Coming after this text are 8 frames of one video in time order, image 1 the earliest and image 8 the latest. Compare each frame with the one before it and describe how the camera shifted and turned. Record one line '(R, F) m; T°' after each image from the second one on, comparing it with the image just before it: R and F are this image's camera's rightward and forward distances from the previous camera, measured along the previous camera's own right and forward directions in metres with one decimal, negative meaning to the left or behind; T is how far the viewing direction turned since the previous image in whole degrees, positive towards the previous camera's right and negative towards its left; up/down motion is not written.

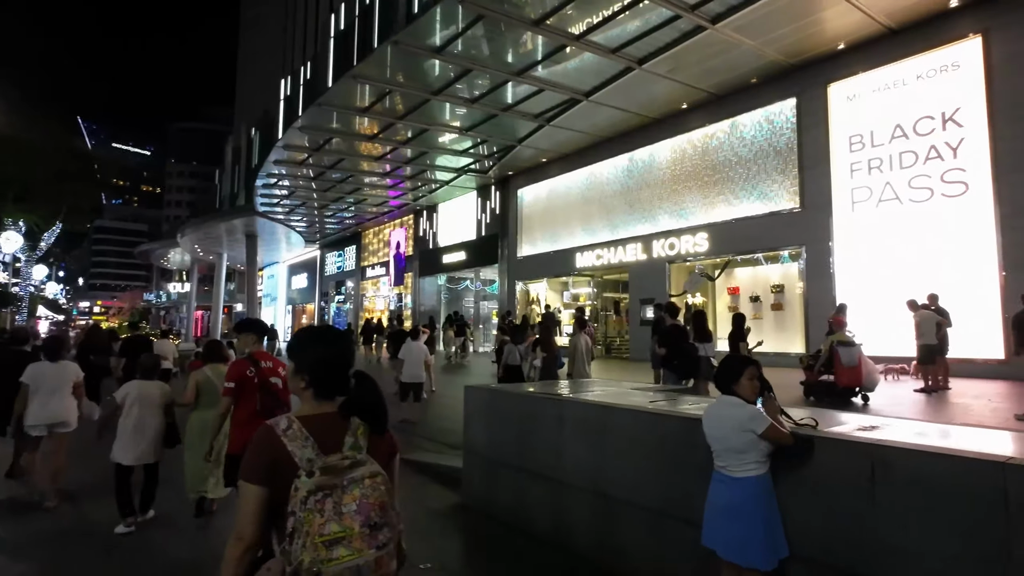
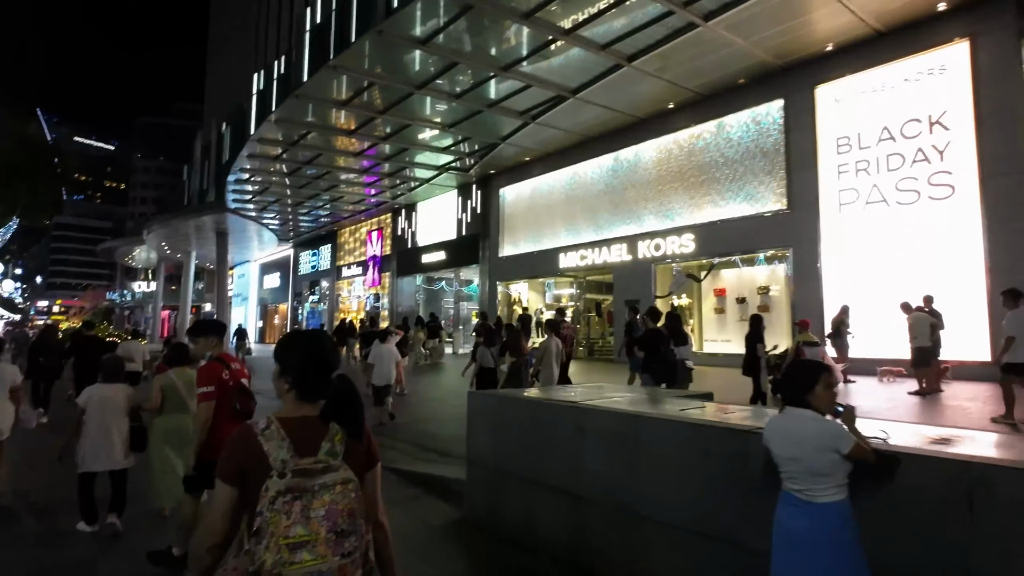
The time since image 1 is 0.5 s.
(-0.3, +0.4) m; +3°
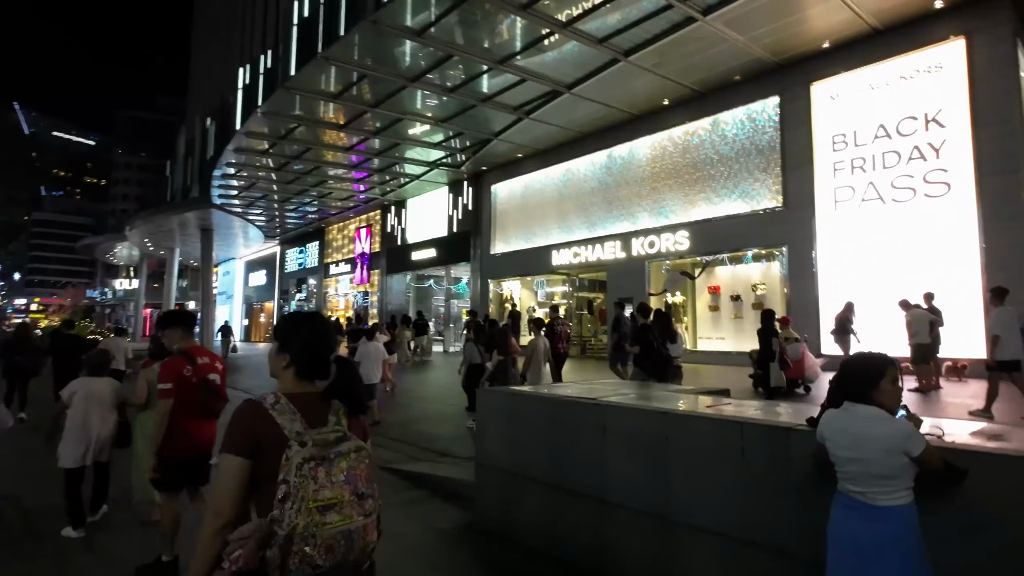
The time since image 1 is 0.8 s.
(-0.2, +0.2) m; +1°
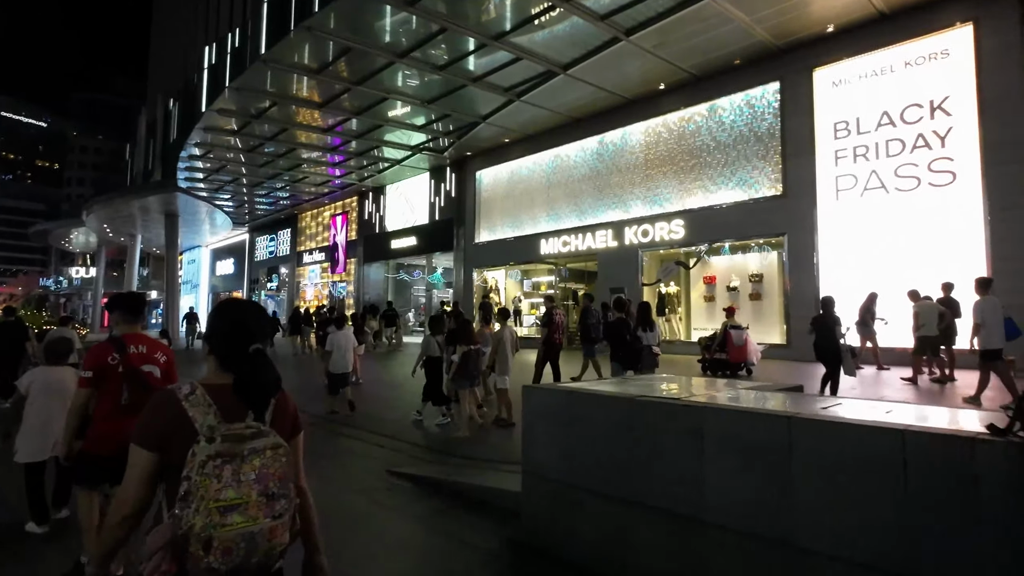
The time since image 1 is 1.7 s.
(-0.6, +0.7) m; +3°
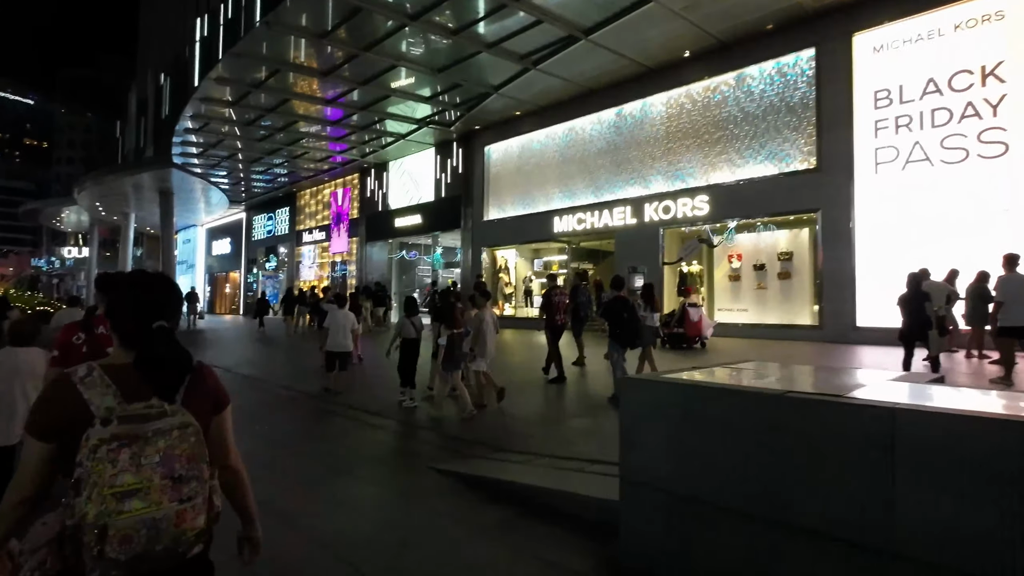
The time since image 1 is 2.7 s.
(-0.6, +0.7) m; 0°
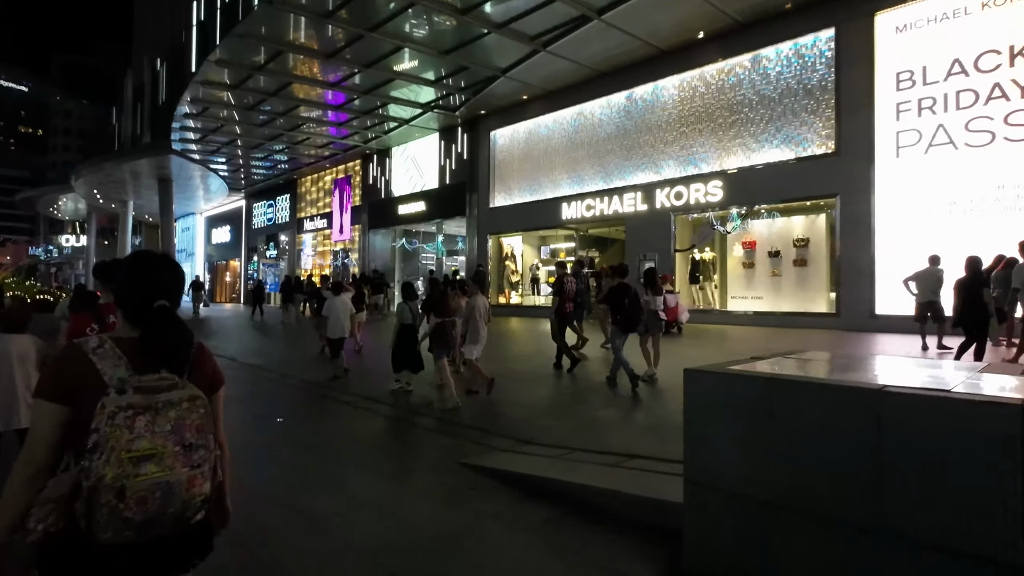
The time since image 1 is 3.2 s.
(-0.3, +0.3) m; 0°
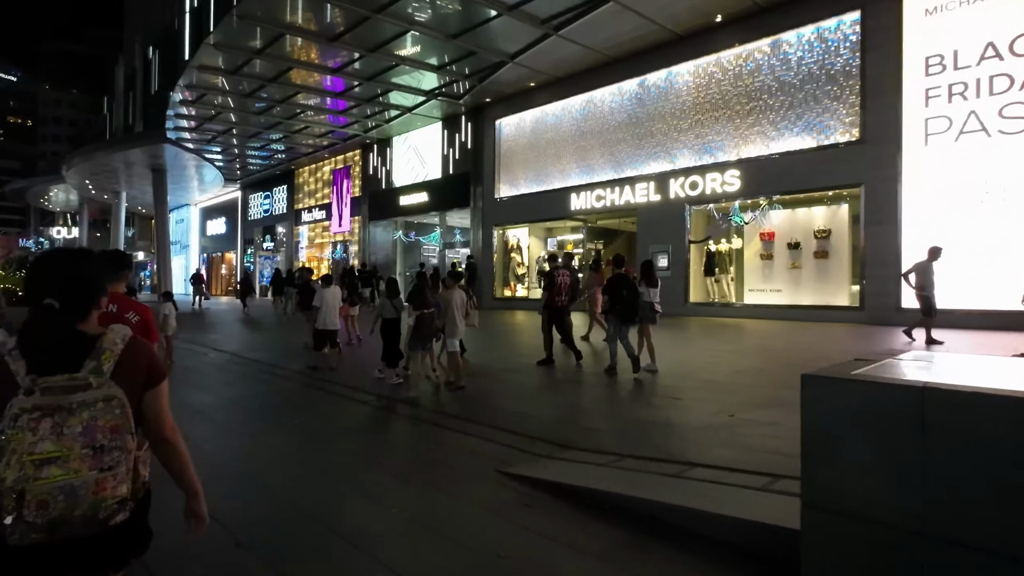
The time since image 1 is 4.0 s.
(-0.4, +0.5) m; +1°
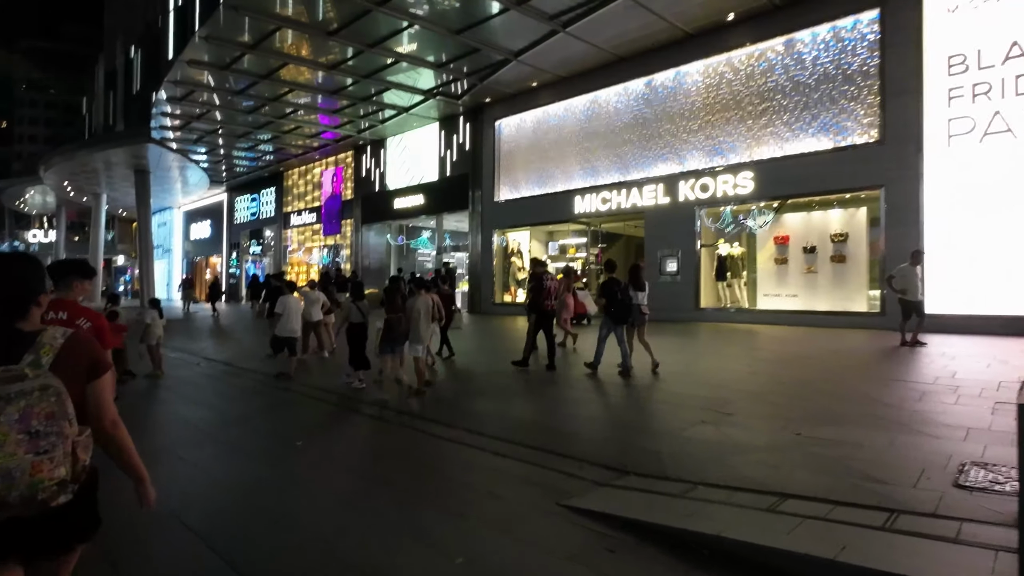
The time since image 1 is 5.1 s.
(-0.6, +0.6) m; +2°
